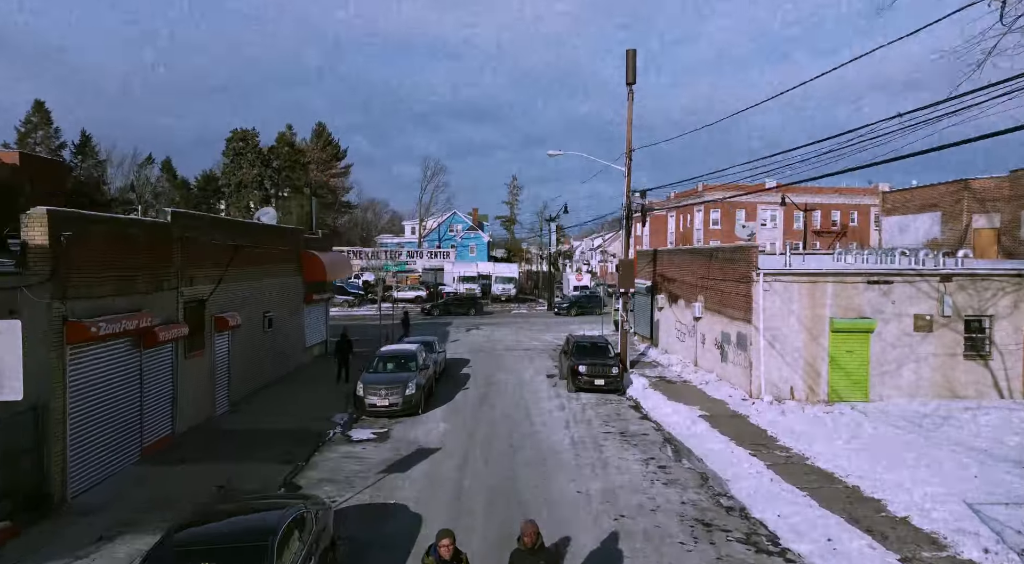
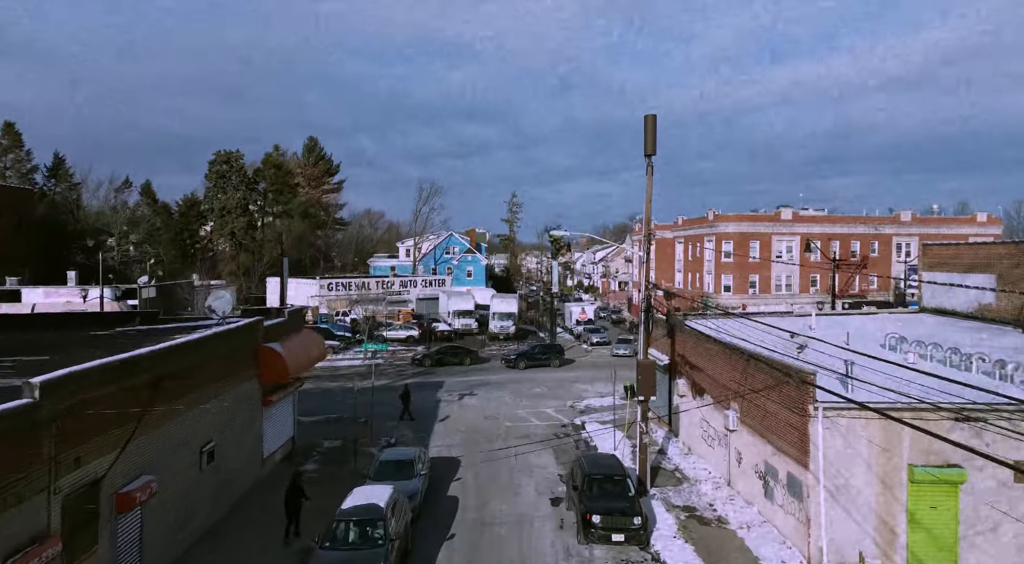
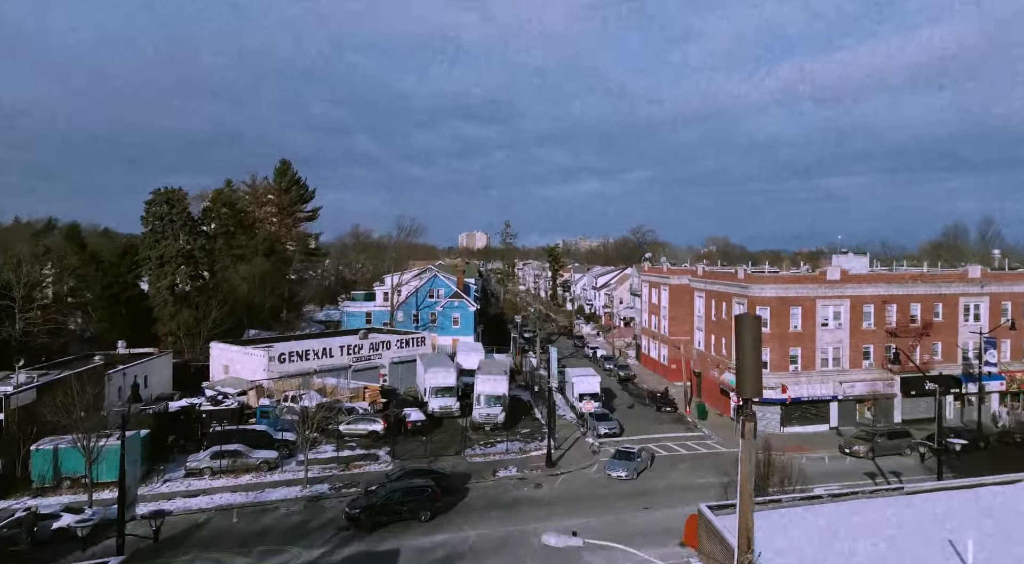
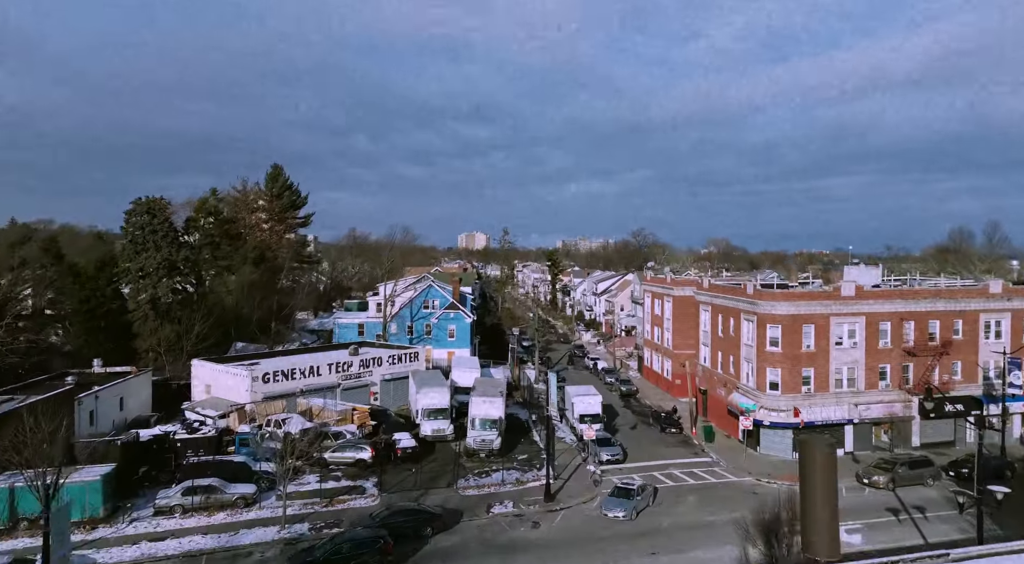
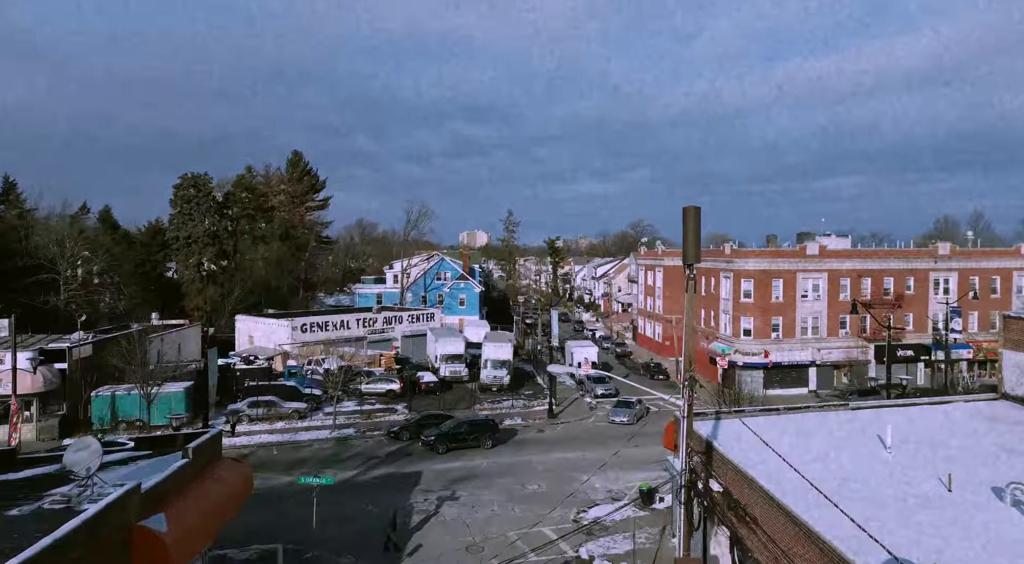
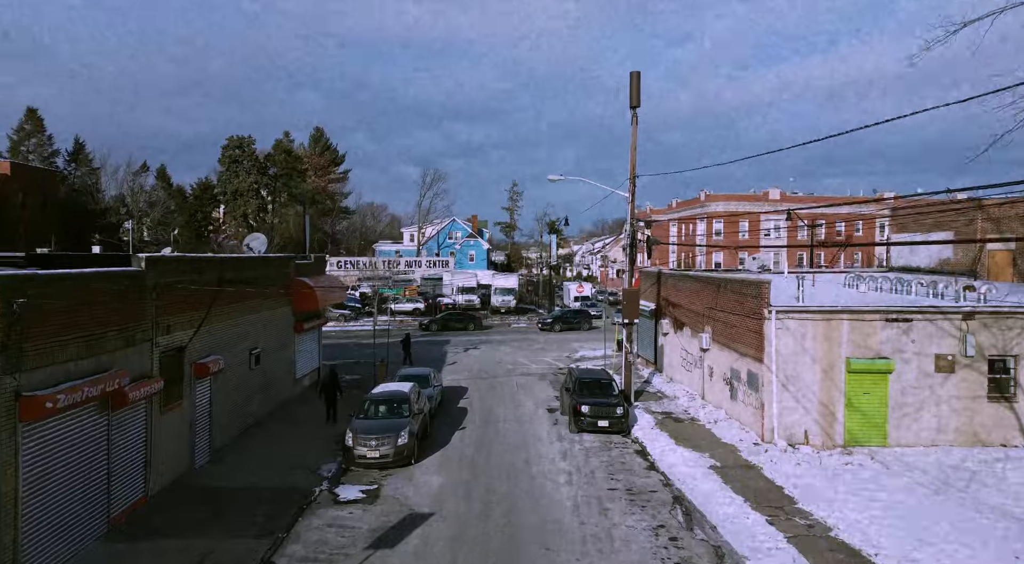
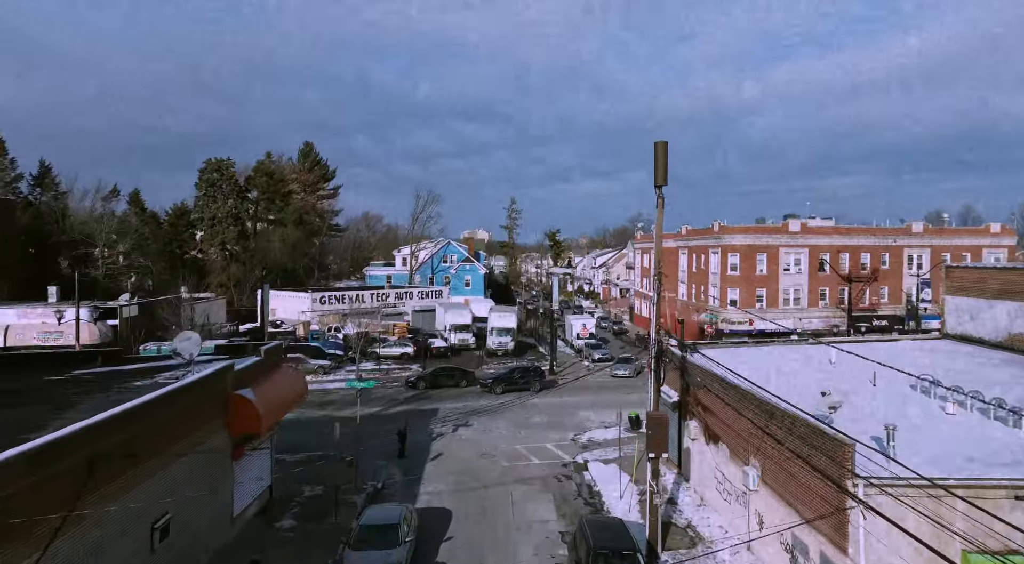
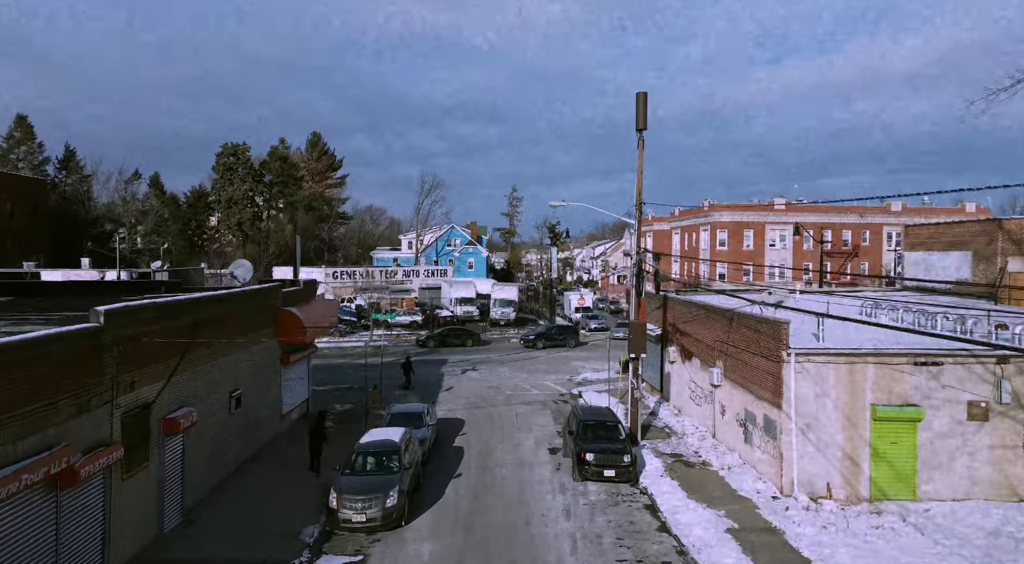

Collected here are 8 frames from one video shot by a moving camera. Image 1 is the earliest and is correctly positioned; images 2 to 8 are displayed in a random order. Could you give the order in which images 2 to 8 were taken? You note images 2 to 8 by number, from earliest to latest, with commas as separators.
6, 8, 2, 7, 5, 3, 4
